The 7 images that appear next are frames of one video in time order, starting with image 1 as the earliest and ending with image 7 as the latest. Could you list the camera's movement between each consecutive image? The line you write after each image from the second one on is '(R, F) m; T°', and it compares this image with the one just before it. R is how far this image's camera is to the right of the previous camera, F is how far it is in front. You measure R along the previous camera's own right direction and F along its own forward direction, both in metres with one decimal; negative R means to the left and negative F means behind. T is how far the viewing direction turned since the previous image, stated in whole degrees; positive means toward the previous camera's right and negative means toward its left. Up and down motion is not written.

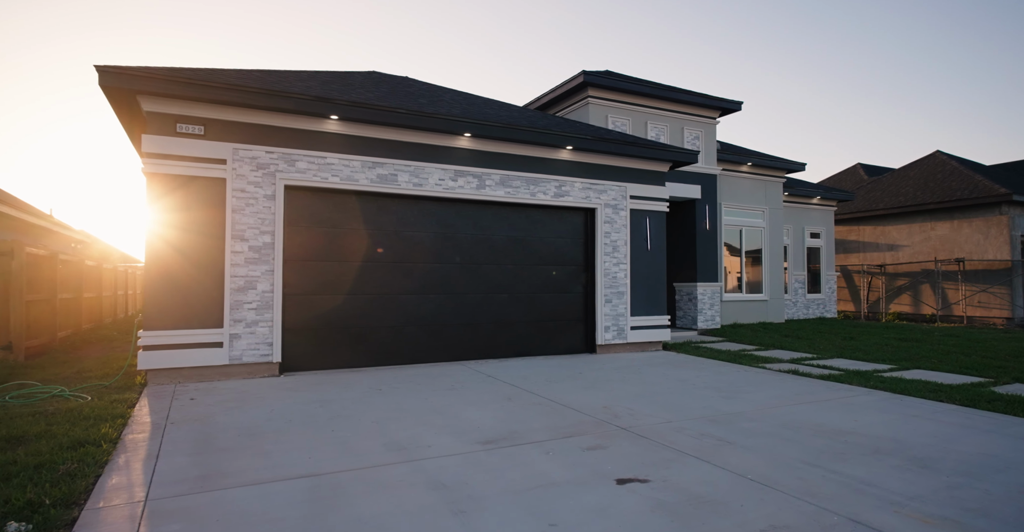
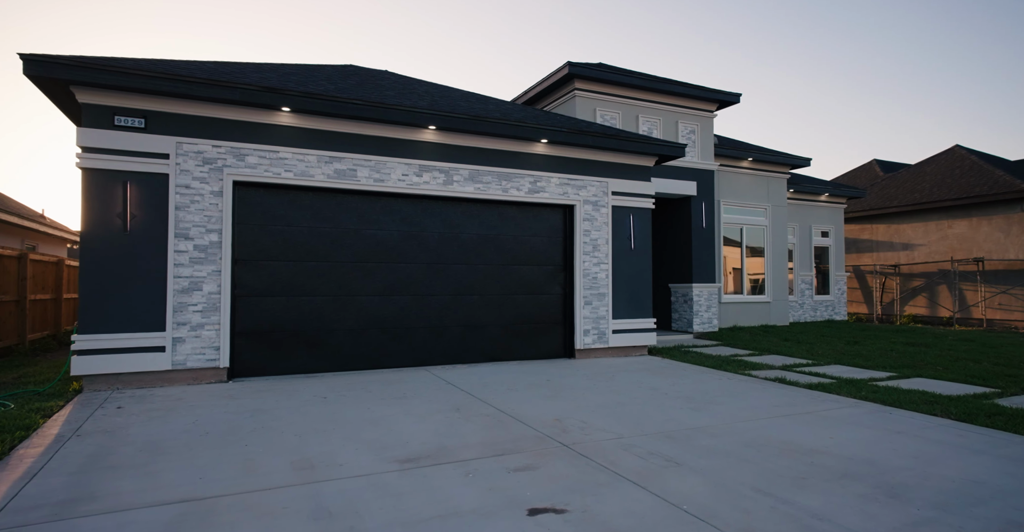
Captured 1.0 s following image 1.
(+0.7, +0.4) m; -2°
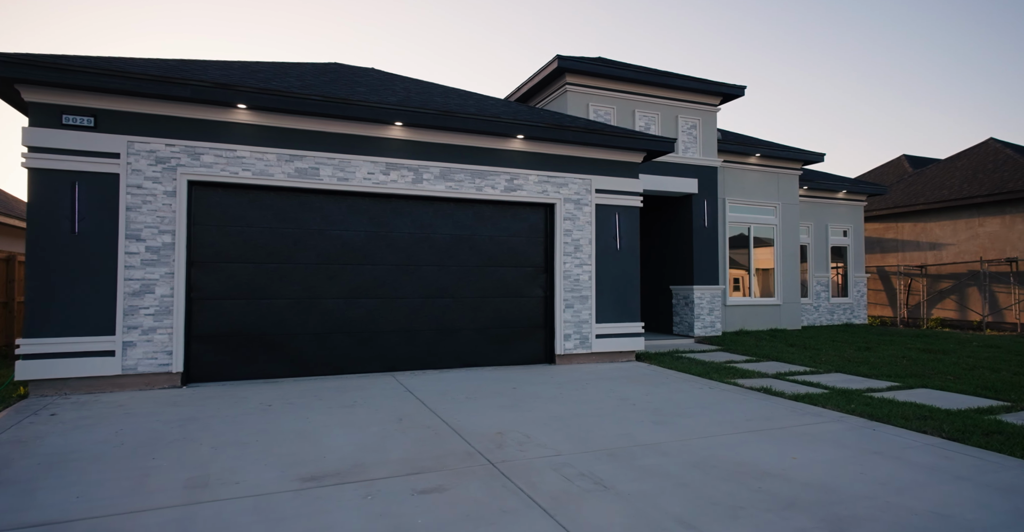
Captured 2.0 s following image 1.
(+0.8, +0.4) m; -3°
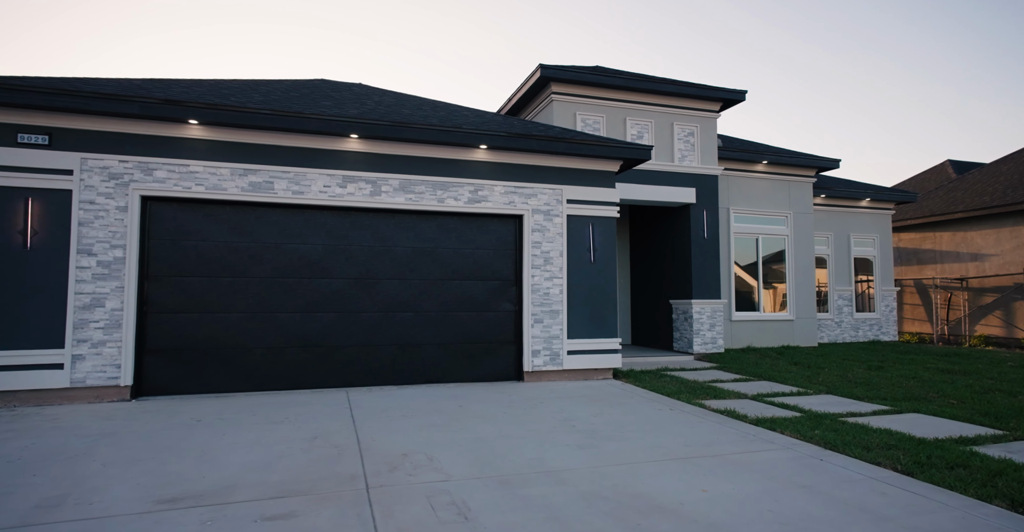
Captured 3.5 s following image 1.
(+1.1, +0.3) m; -5°
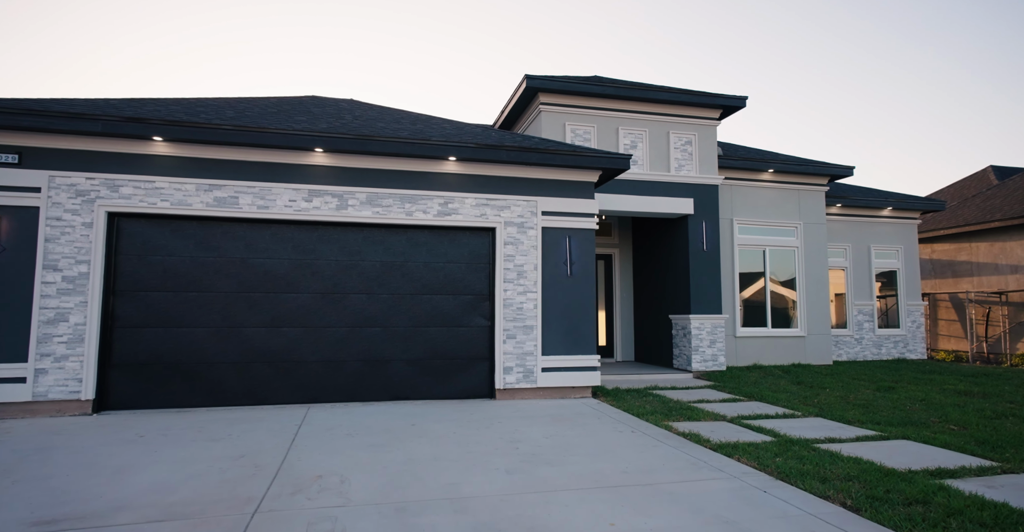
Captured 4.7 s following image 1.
(+0.9, +0.2) m; -4°
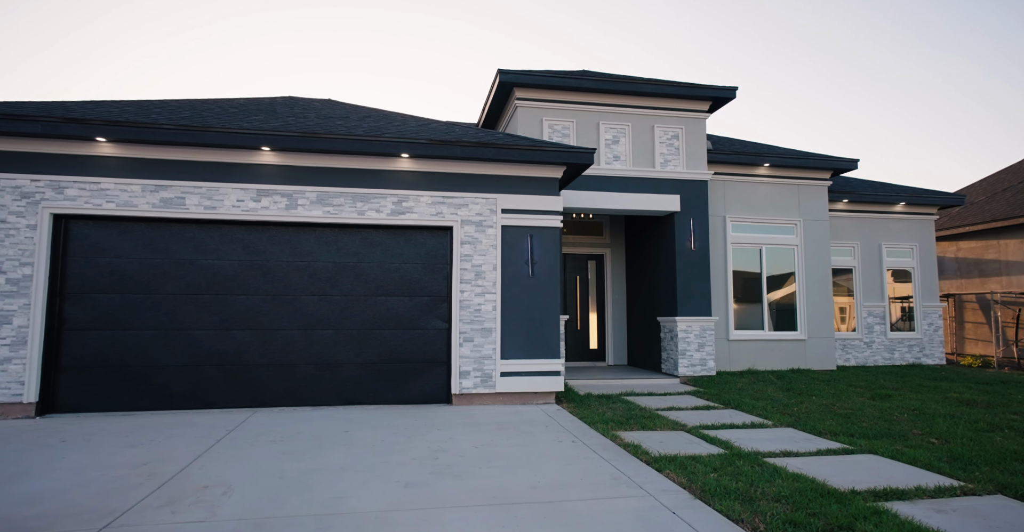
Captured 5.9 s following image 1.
(+1.0, +0.3) m; -3°
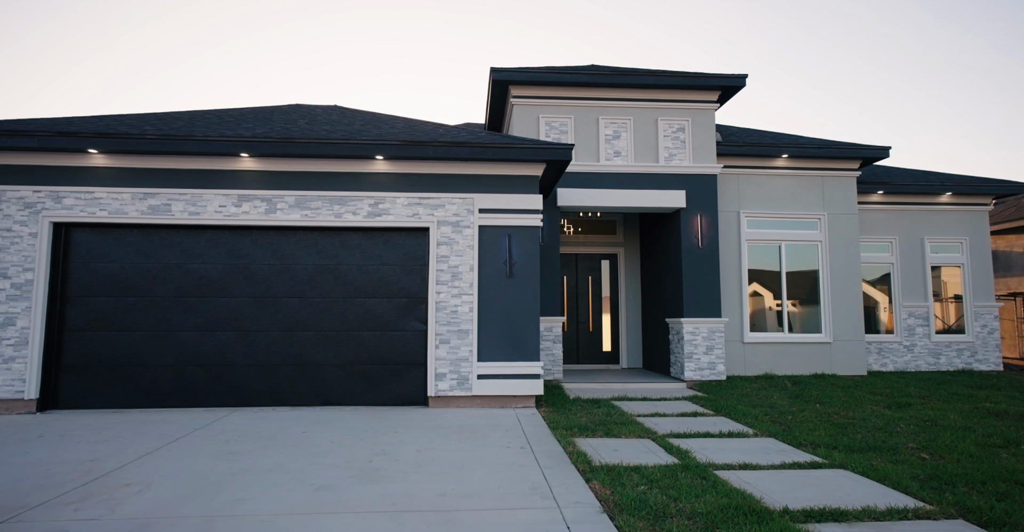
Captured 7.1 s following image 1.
(+1.1, +0.2) m; -6°
